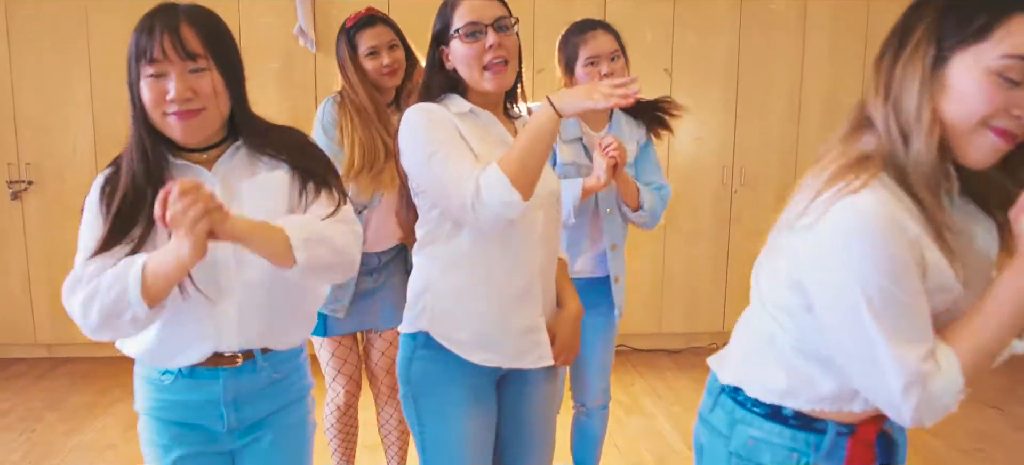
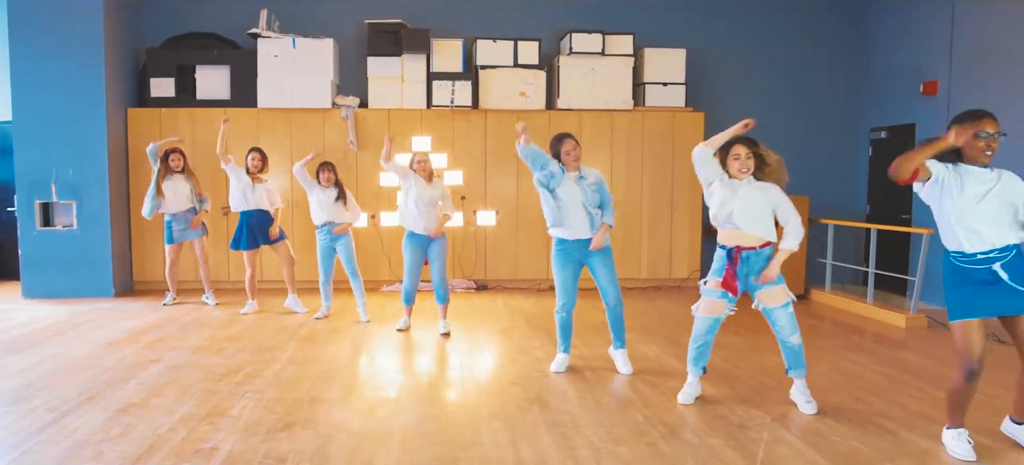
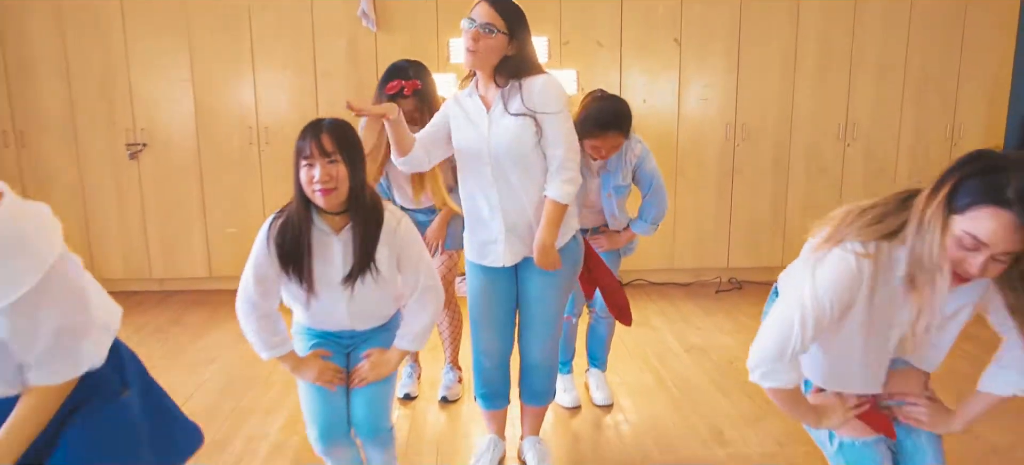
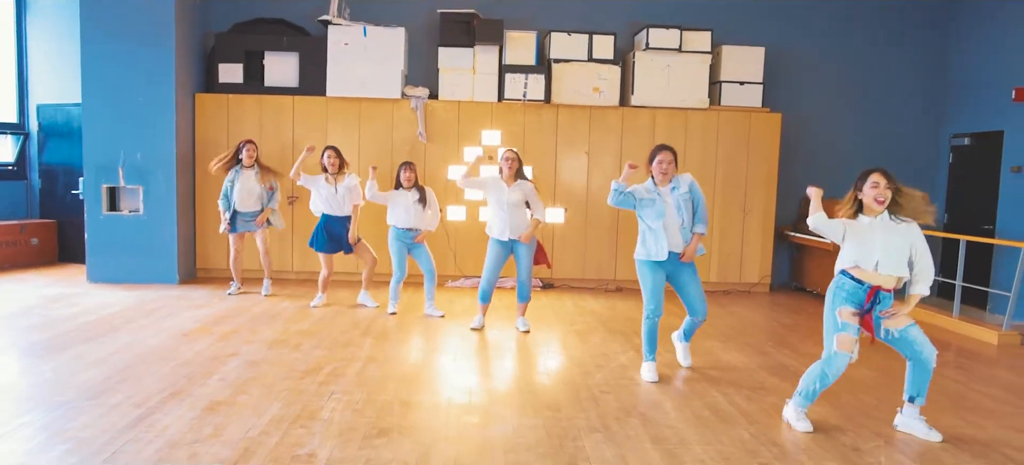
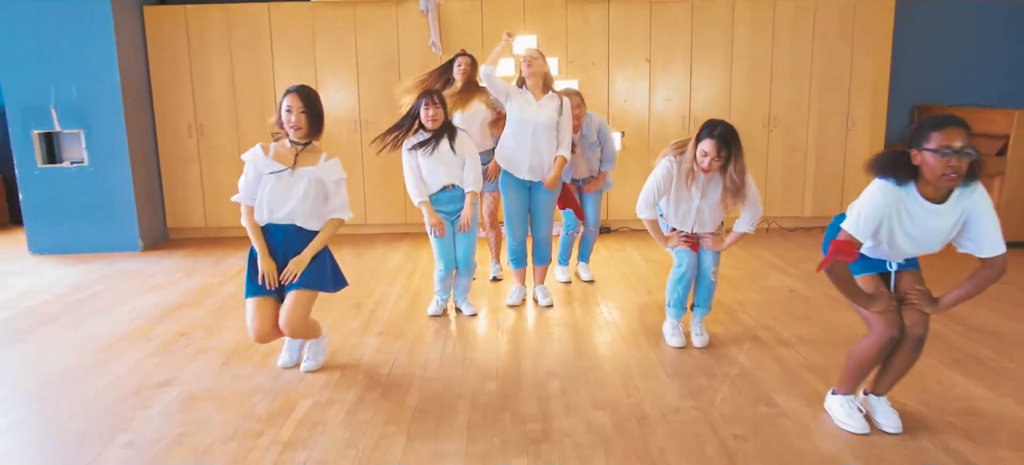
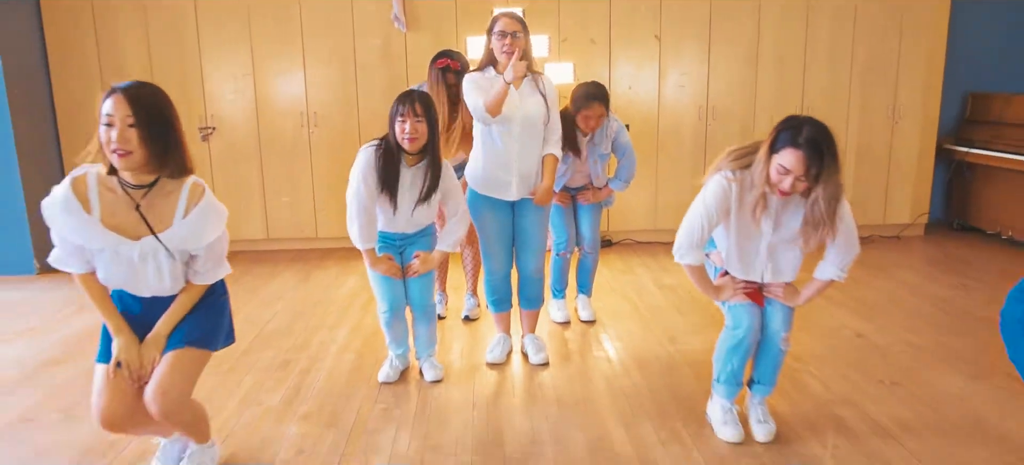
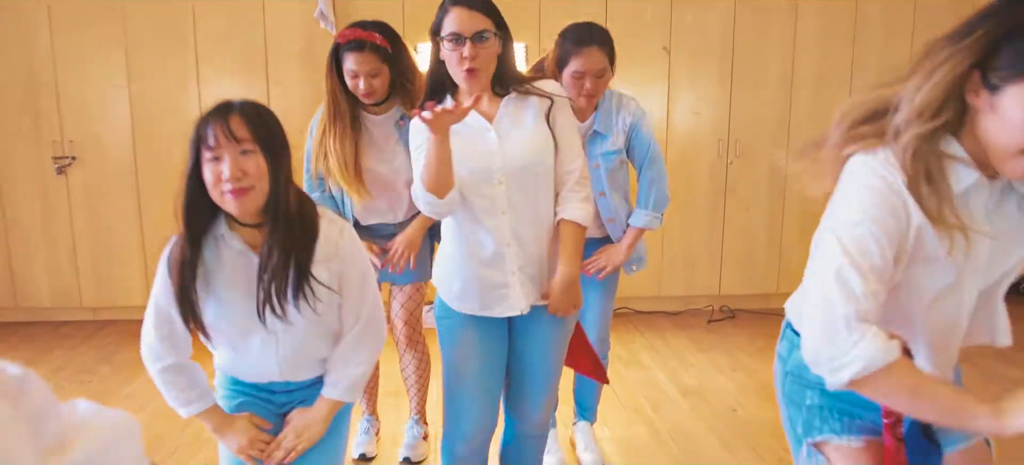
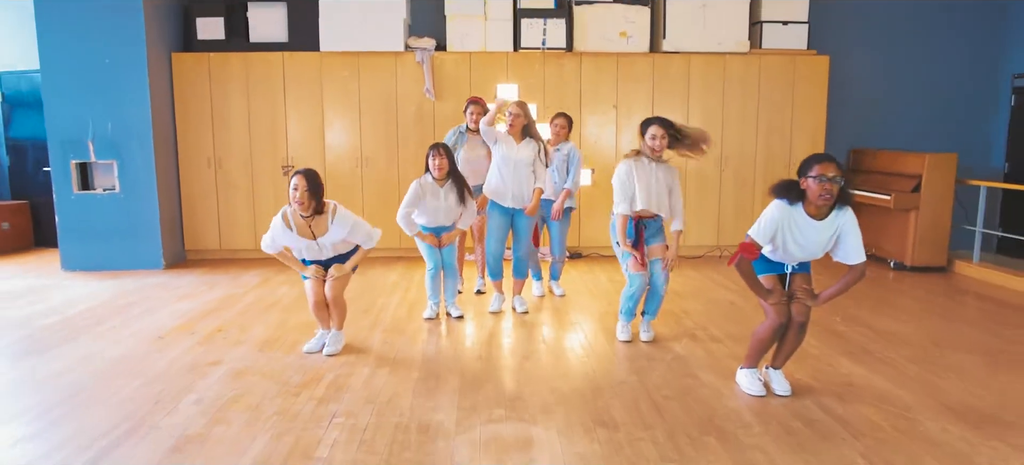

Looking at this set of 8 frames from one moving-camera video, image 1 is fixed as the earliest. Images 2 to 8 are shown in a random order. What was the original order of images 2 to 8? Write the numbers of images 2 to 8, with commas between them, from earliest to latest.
7, 3, 6, 5, 8, 4, 2
